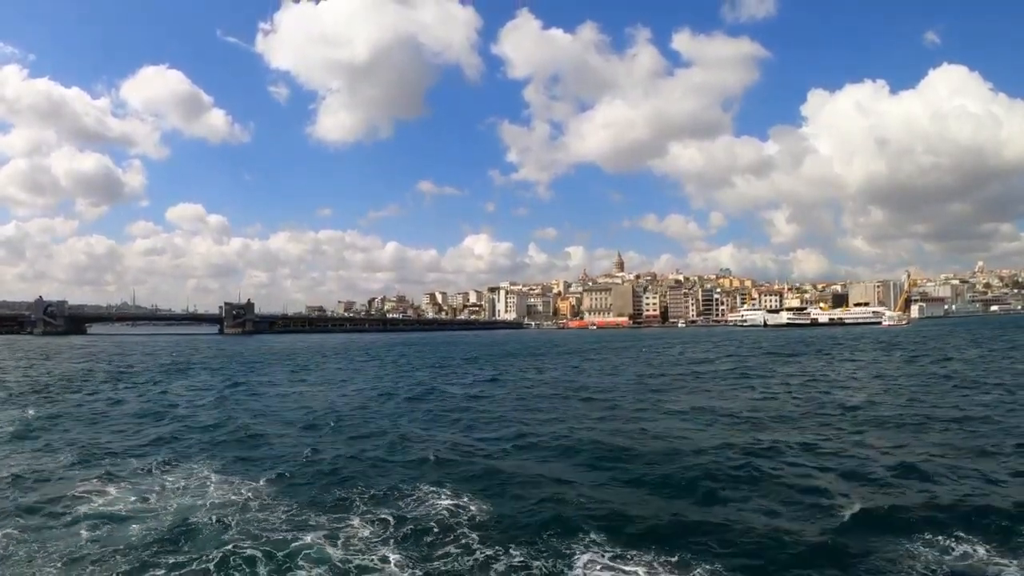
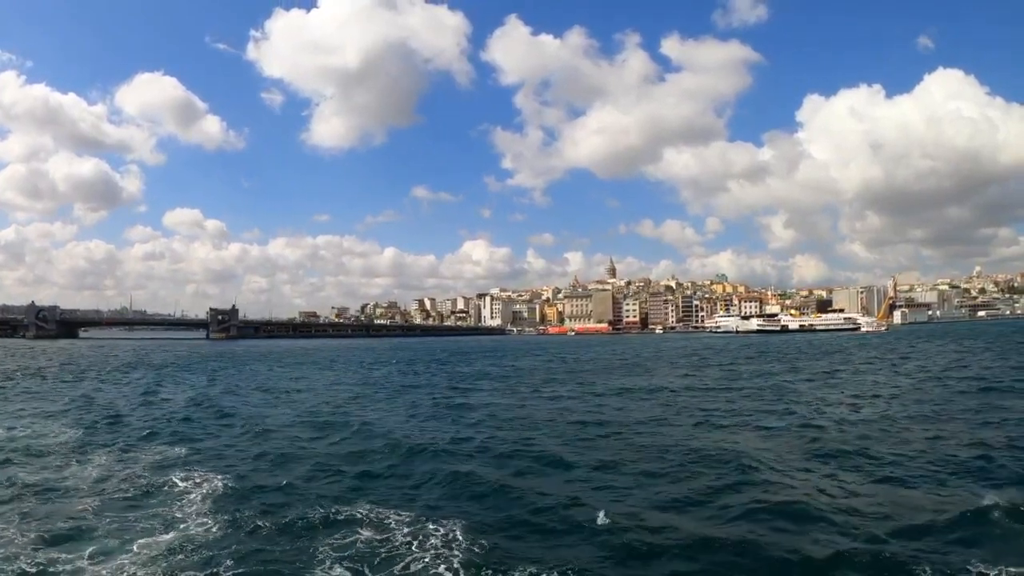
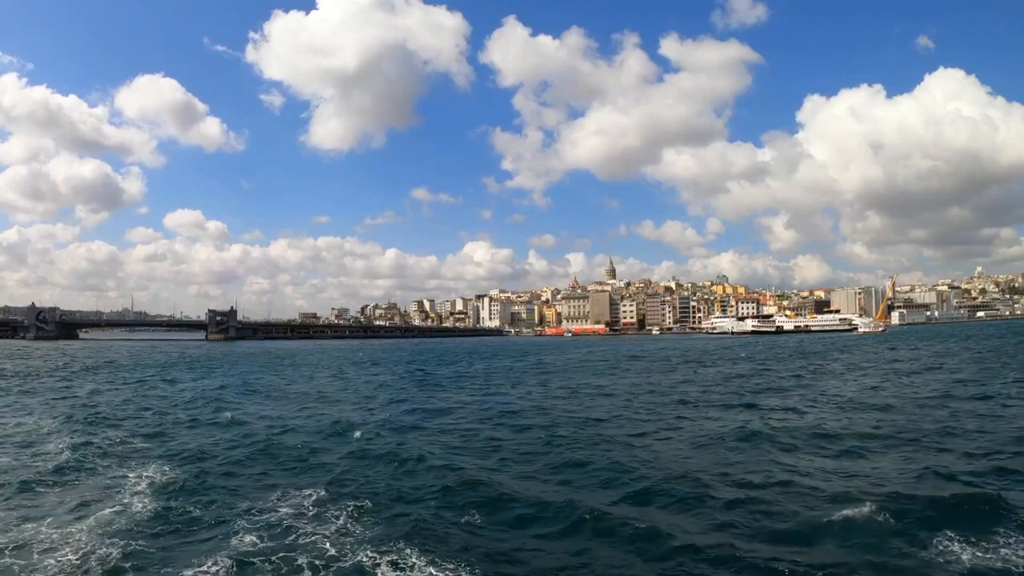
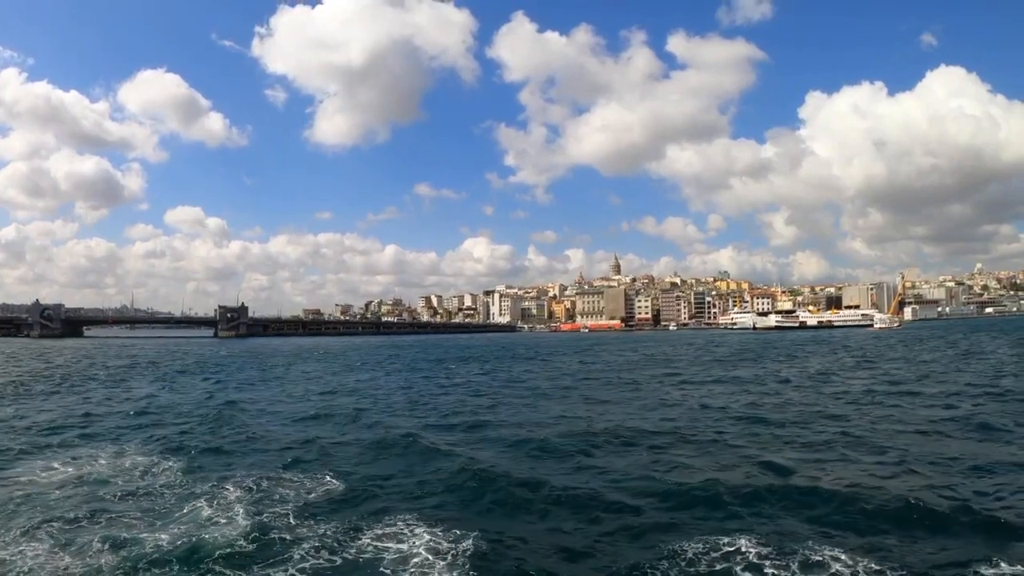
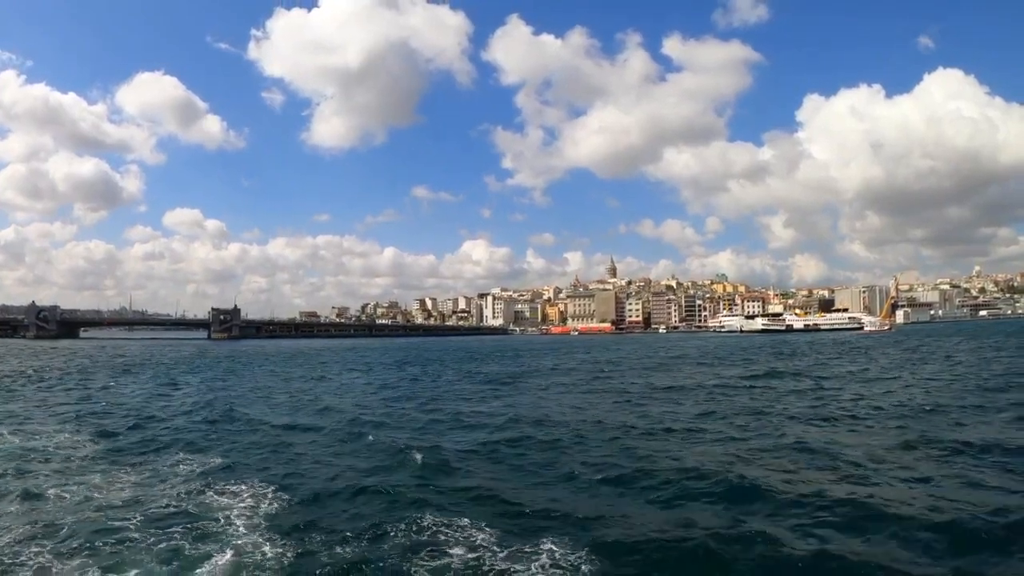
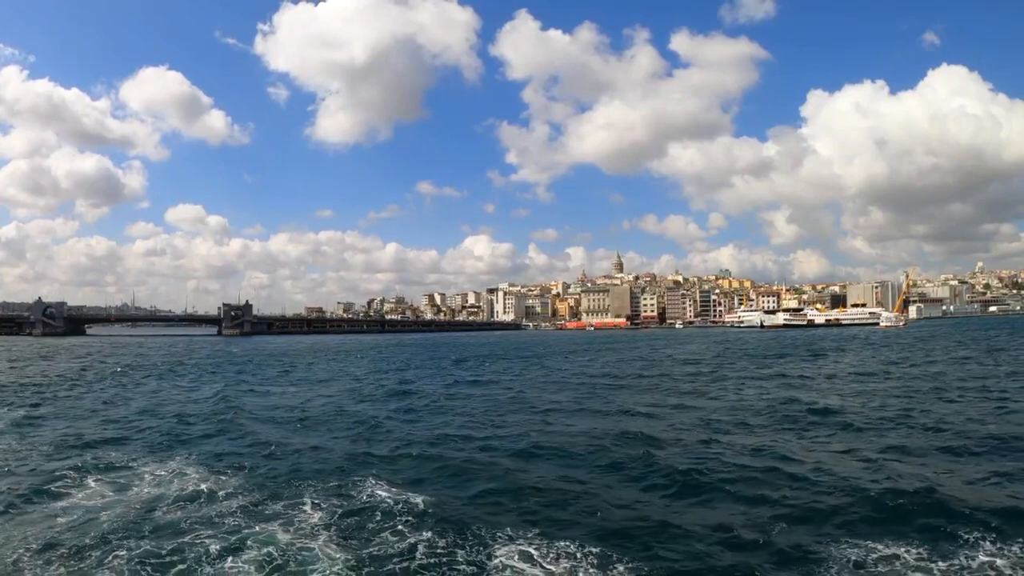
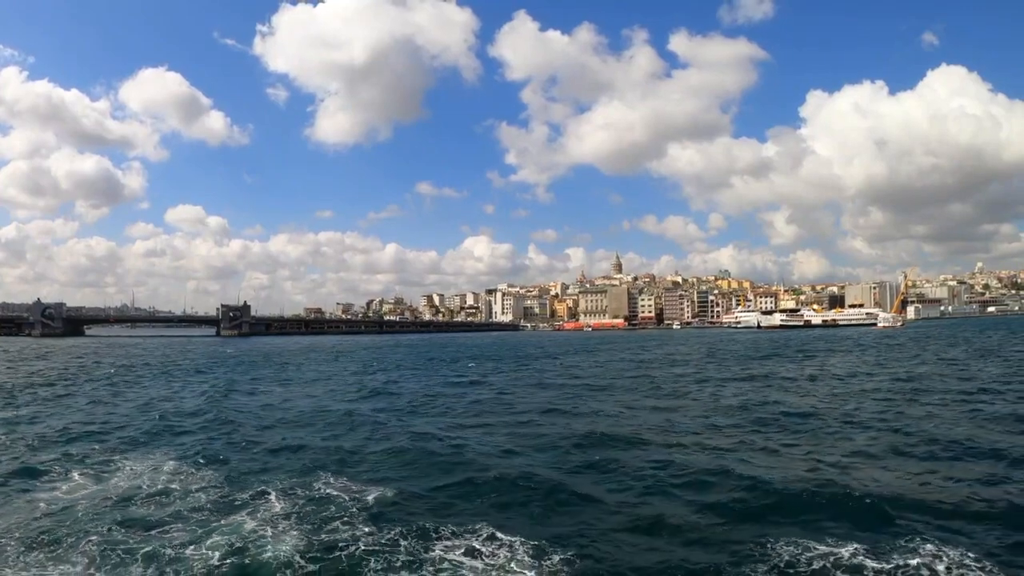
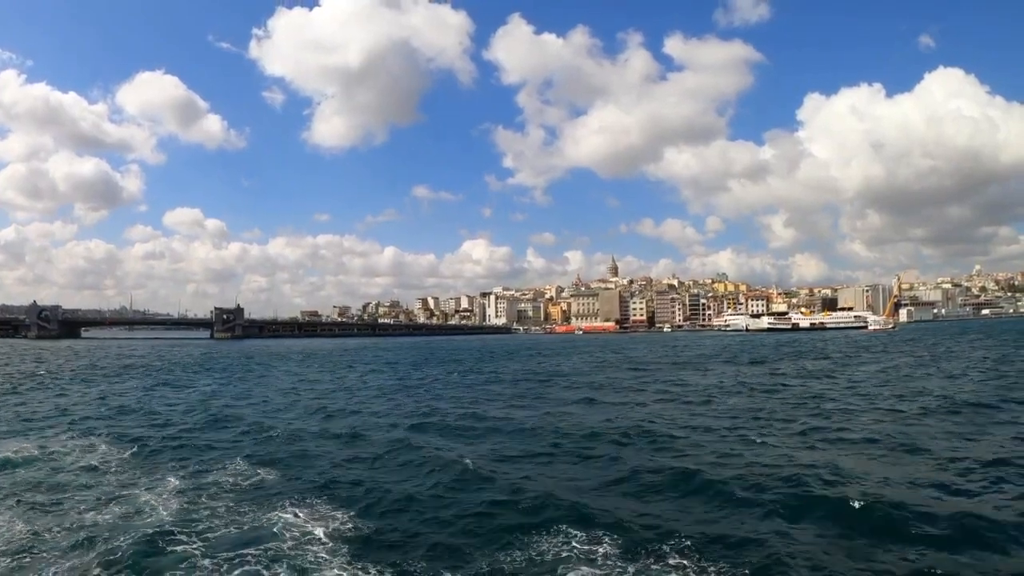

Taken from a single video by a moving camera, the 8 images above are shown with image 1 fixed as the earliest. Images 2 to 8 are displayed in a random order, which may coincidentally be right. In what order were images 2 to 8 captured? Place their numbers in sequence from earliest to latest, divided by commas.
6, 7, 4, 8, 5, 2, 3
